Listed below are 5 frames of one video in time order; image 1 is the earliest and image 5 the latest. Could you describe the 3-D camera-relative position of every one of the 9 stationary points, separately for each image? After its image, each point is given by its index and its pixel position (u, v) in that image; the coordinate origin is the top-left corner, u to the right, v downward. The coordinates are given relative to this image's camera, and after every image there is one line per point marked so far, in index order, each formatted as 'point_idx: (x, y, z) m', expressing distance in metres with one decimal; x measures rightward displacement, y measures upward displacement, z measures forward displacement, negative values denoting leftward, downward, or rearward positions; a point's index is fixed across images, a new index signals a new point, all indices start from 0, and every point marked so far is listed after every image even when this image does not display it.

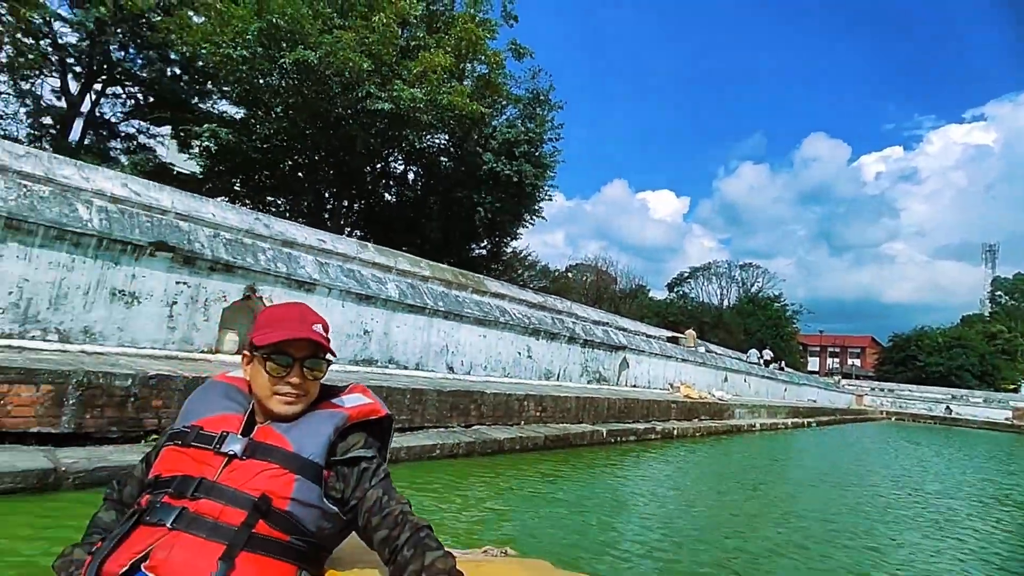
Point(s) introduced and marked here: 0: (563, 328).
0: (+1.0, -0.8, +11.3) m
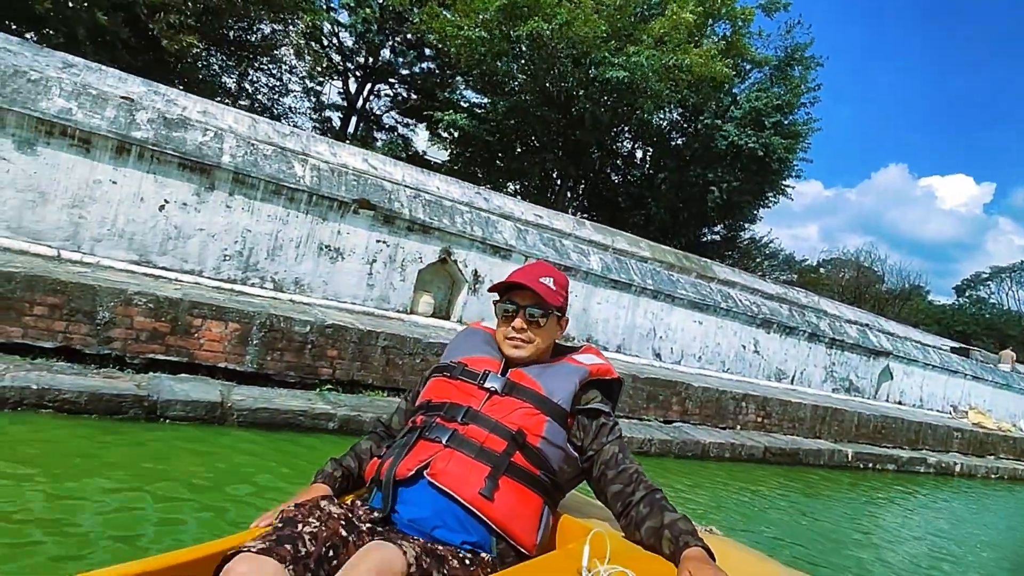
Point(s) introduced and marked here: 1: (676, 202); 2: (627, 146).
0: (+4.6, -0.6, +9.4) m
1: (+4.8, +2.6, +17.6) m
2: (+3.5, +4.3, +18.2) m
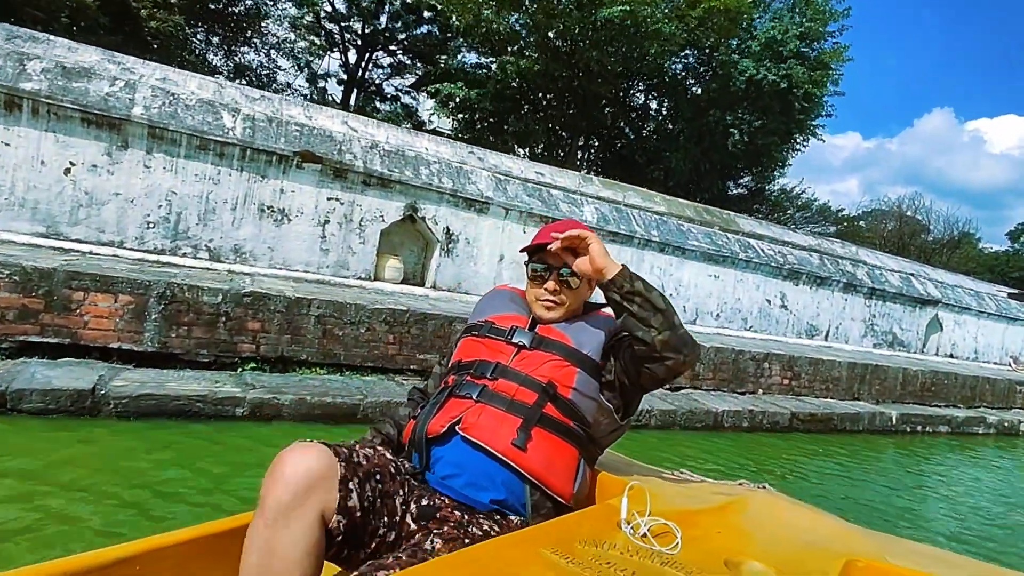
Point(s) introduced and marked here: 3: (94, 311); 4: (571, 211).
0: (+4.6, +0.2, +8.4) m
1: (+5.1, +3.7, +16.4) m
2: (+3.7, +5.4, +17.0) m
3: (-2.3, -0.1, +3.3) m
4: (+0.6, +0.8, +6.2) m
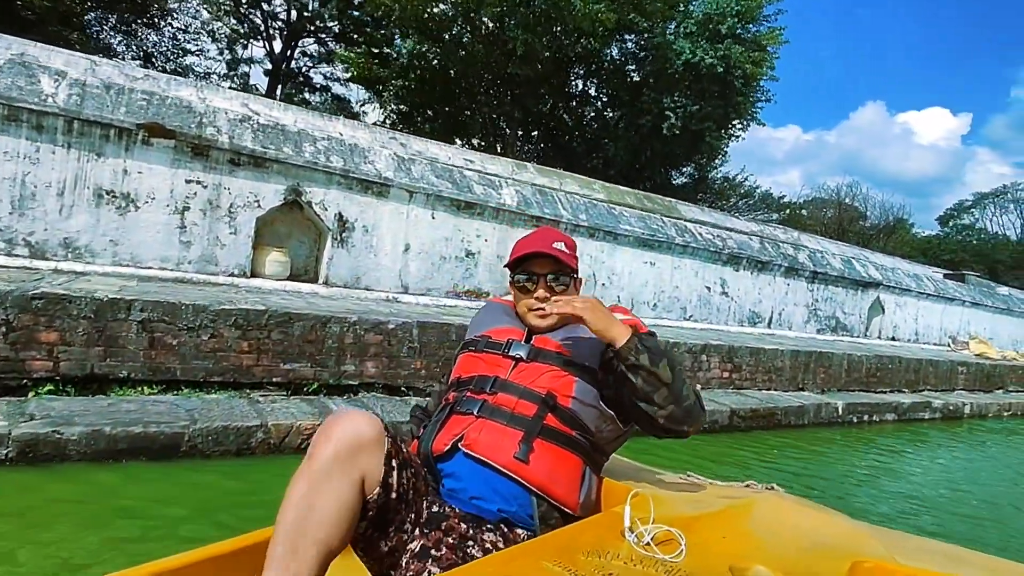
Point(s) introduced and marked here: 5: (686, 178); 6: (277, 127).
0: (+3.6, +0.4, +8.0) m
1: (+3.4, +3.9, +16.0) m
2: (+1.9, +5.6, +16.5) m
3: (-2.9, -0.1, +2.4) m
4: (-0.2, +0.9, +5.6) m
5: (+5.3, +3.3, +18.1) m
6: (-1.8, +1.3, +4.7) m
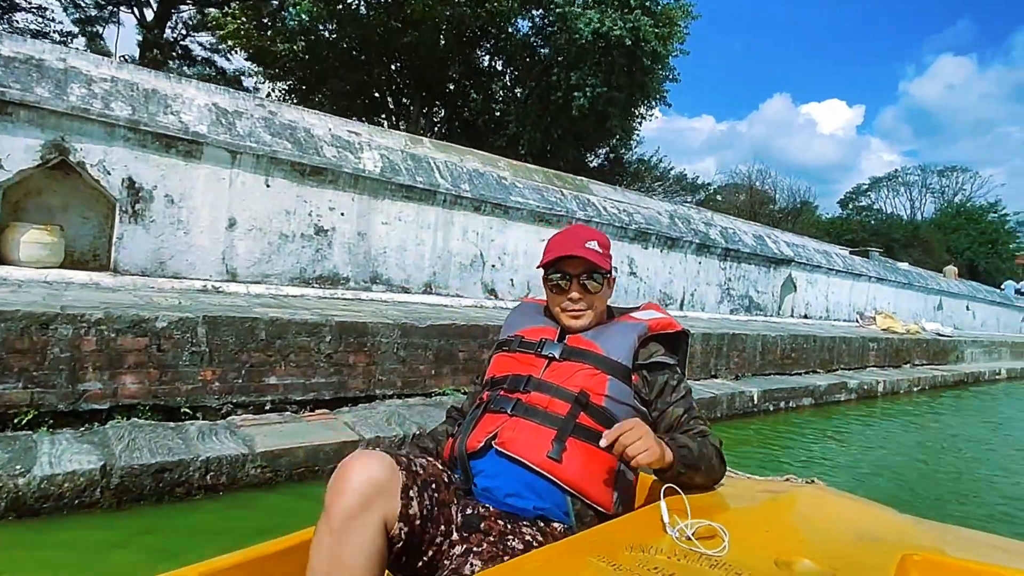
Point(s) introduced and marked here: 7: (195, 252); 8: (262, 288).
0: (+2.2, +0.7, +7.4) m
1: (+1.0, +4.3, +15.3) m
2: (-0.6, +6.0, +15.6) m
3: (-3.6, -0.2, +1.1) m
4: (-1.3, +1.0, +4.5) m
5: (+2.6, +3.8, +17.6) m
6: (-2.8, +1.3, +3.5) m
7: (-2.1, +0.2, +4.0) m
8: (-1.7, 0.0, +4.2) m
